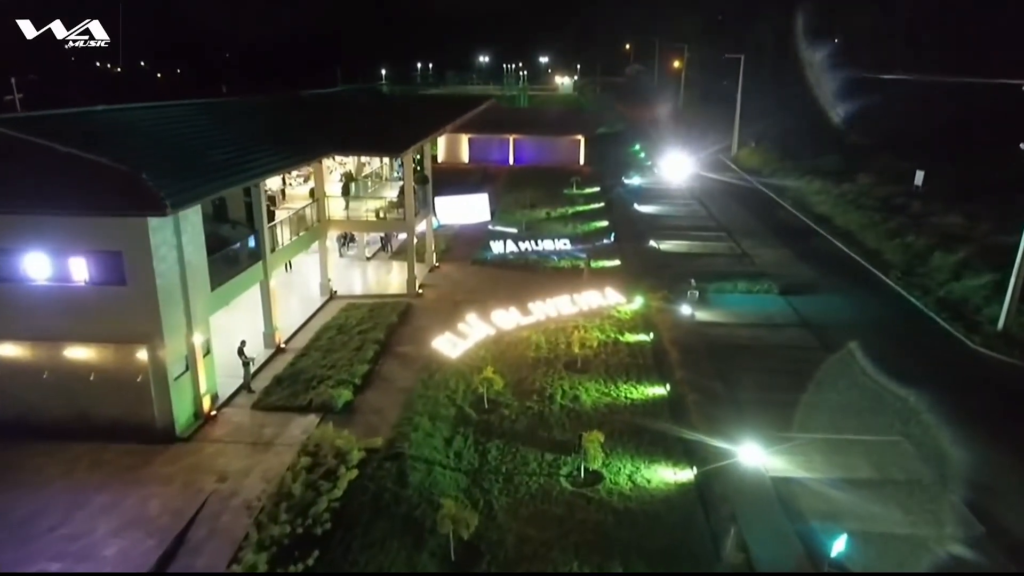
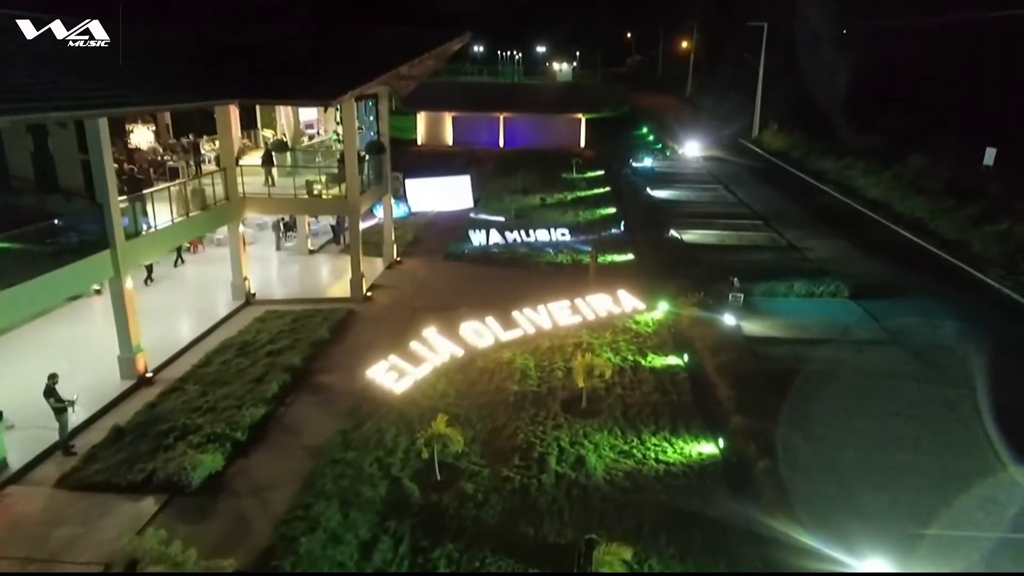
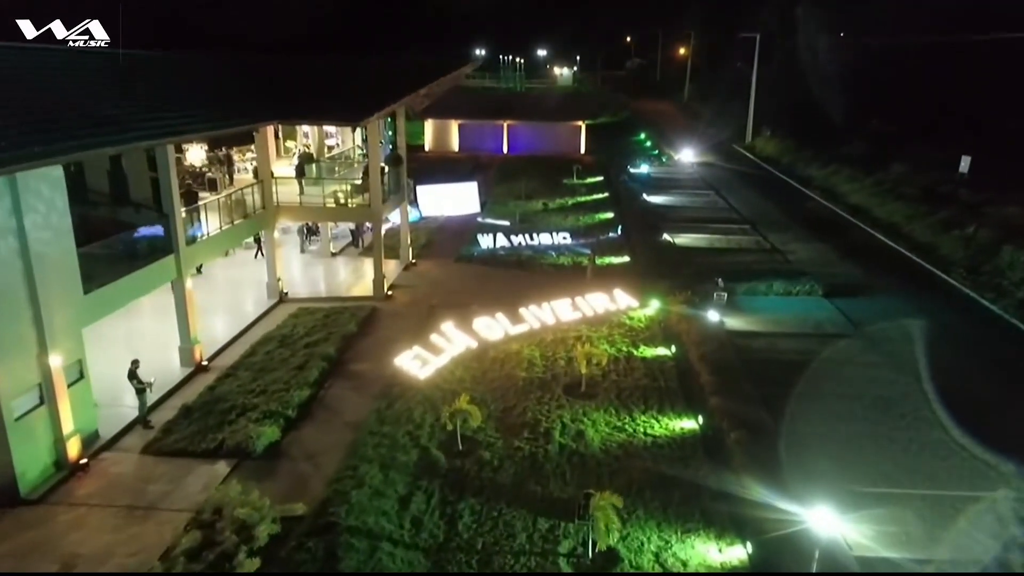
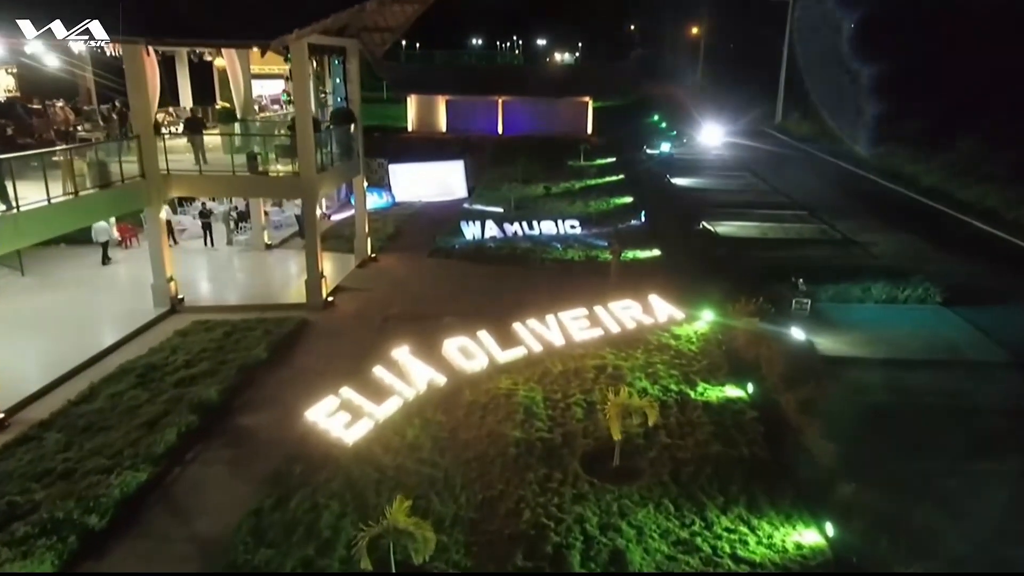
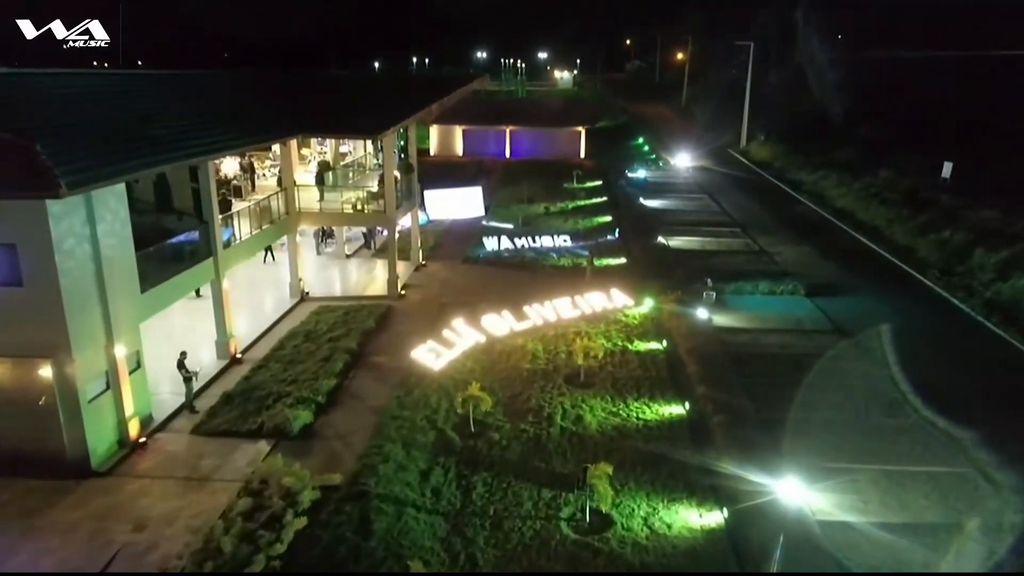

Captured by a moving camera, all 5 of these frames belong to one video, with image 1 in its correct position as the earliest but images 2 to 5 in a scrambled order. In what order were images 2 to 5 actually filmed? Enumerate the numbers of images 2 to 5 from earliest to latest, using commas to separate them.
5, 3, 2, 4
